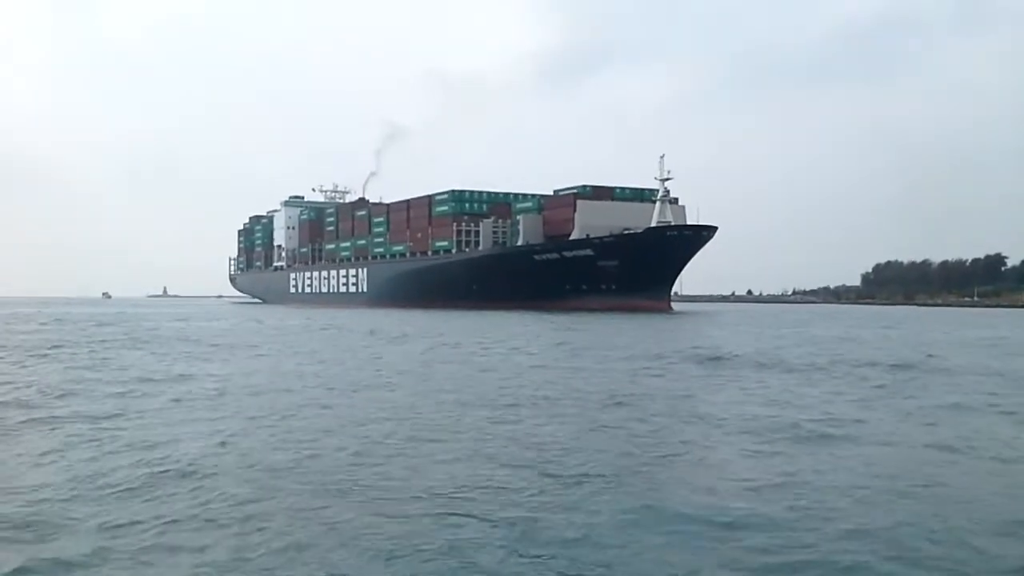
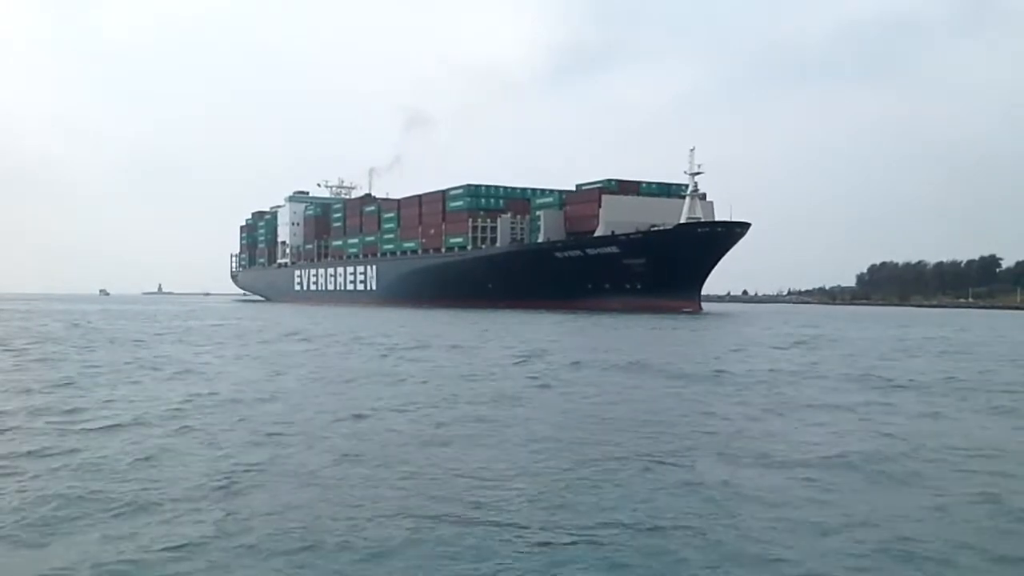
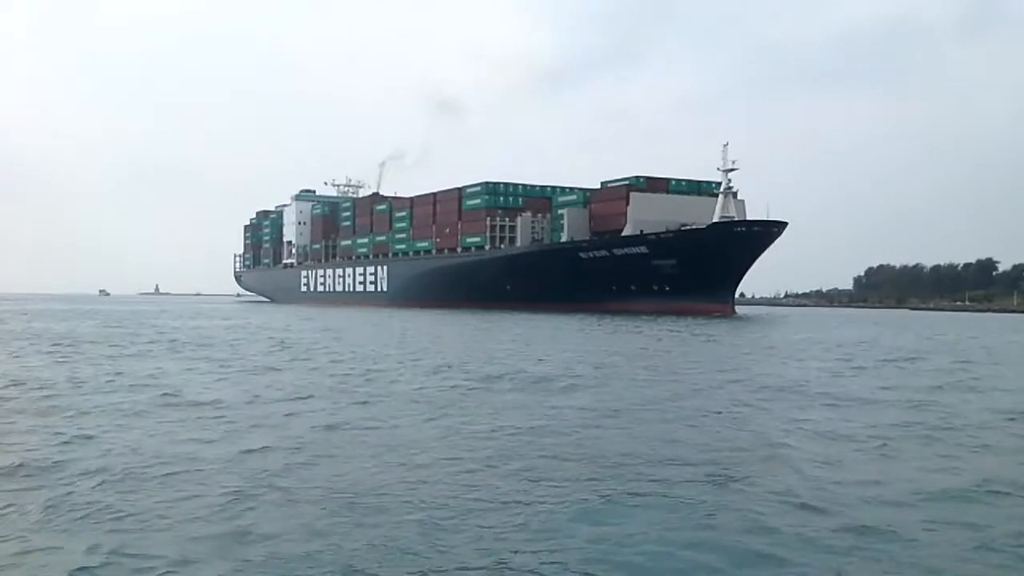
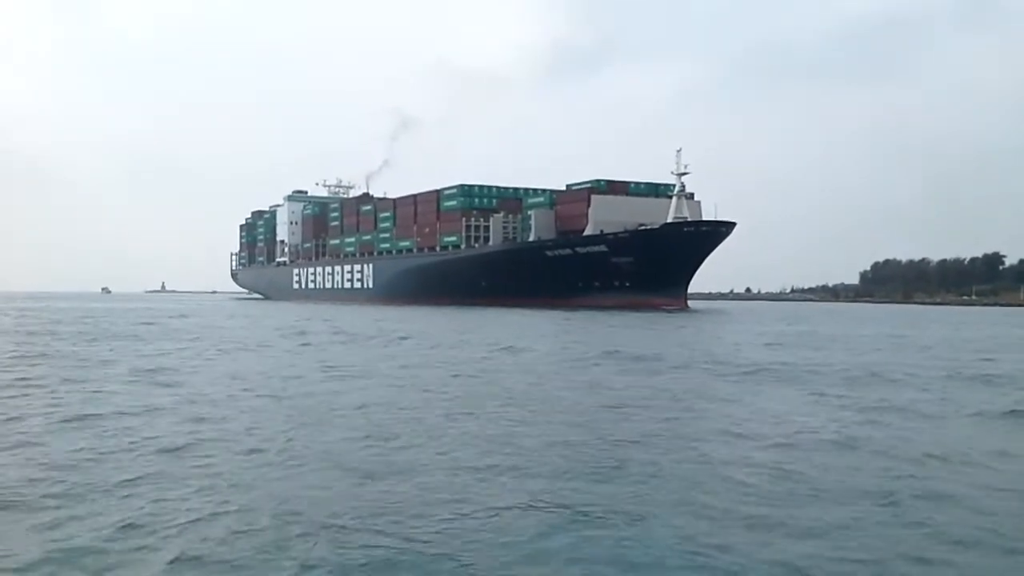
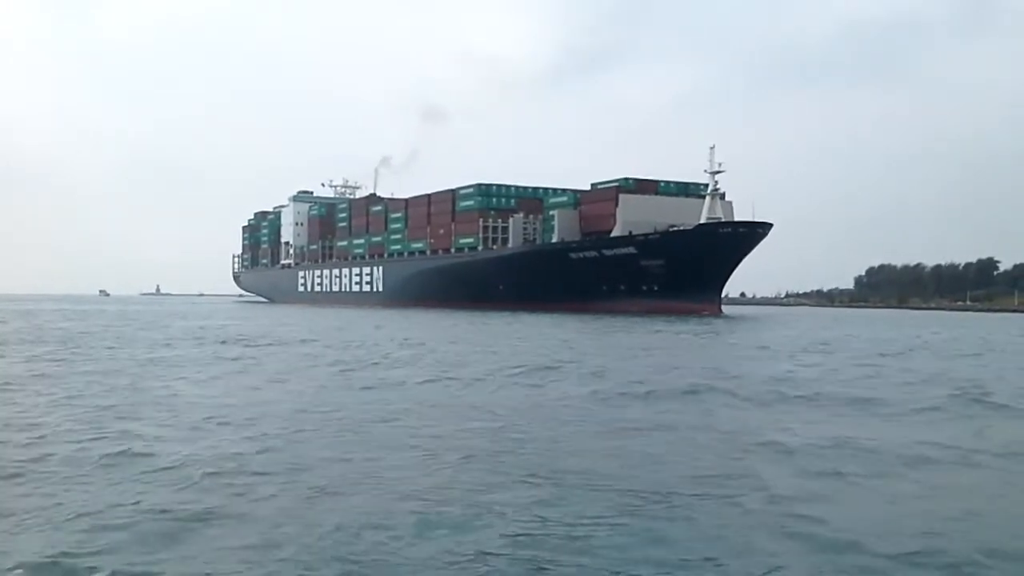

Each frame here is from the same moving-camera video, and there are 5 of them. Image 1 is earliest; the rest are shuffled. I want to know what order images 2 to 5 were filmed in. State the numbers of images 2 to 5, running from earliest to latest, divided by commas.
4, 2, 5, 3
